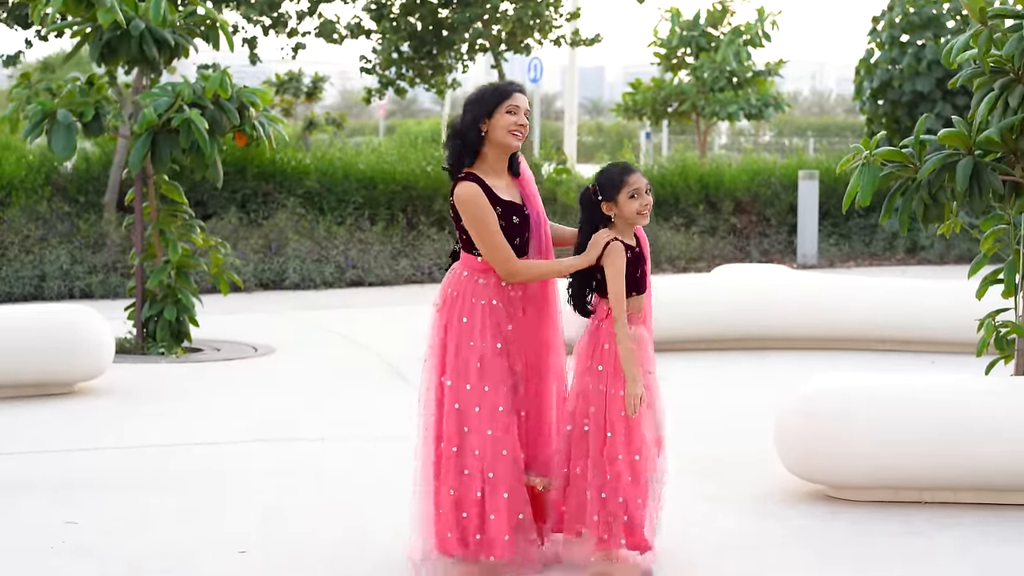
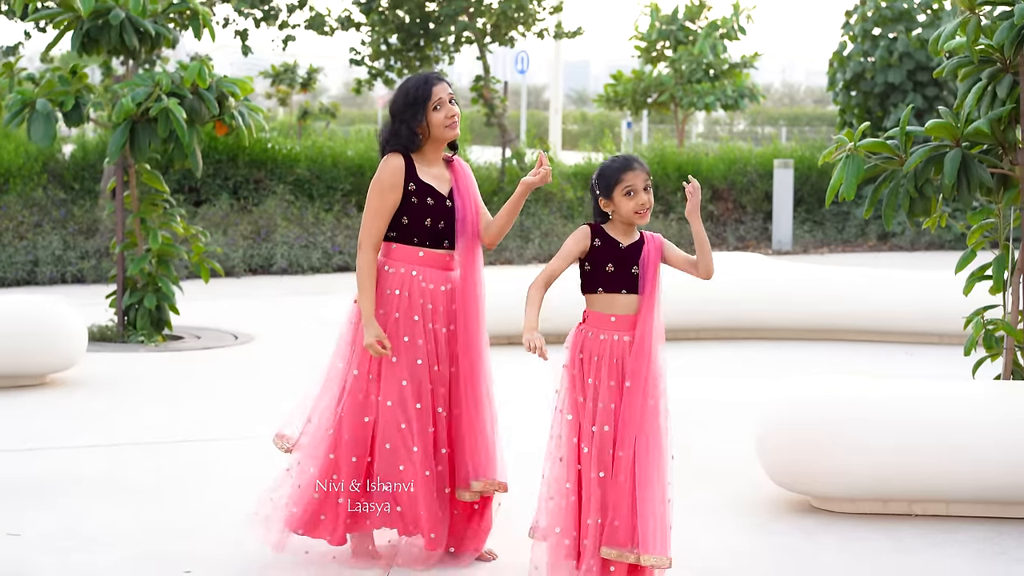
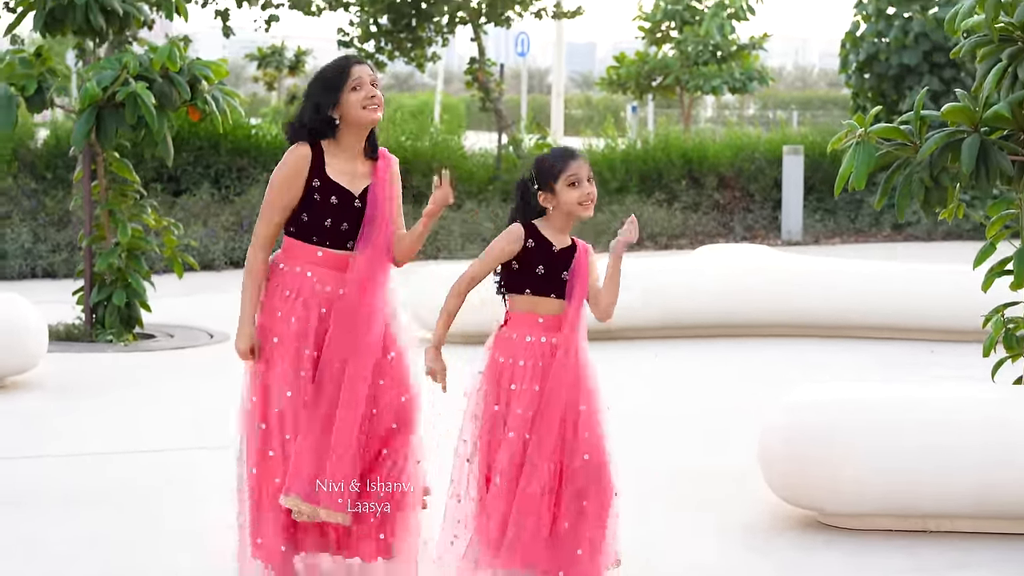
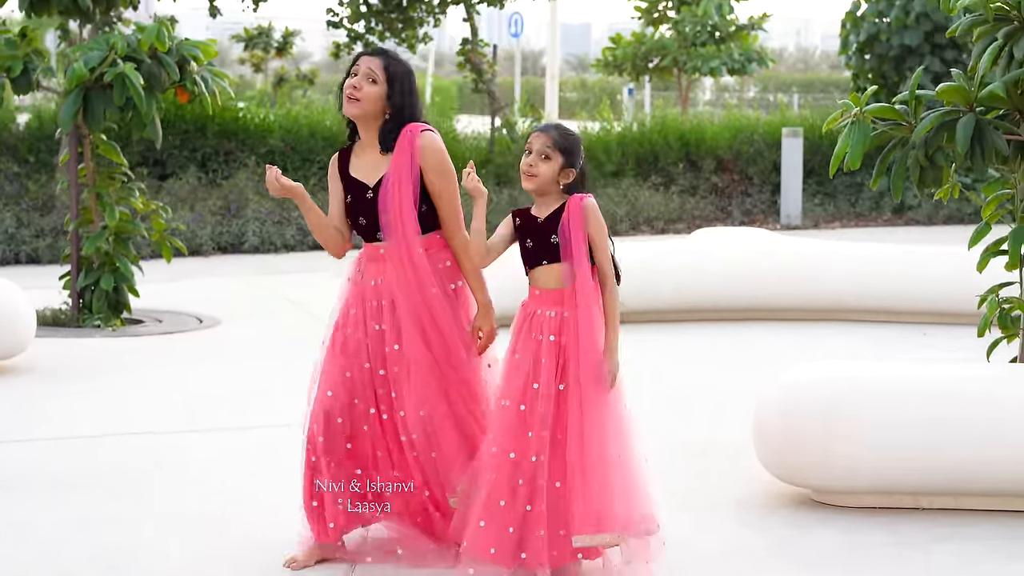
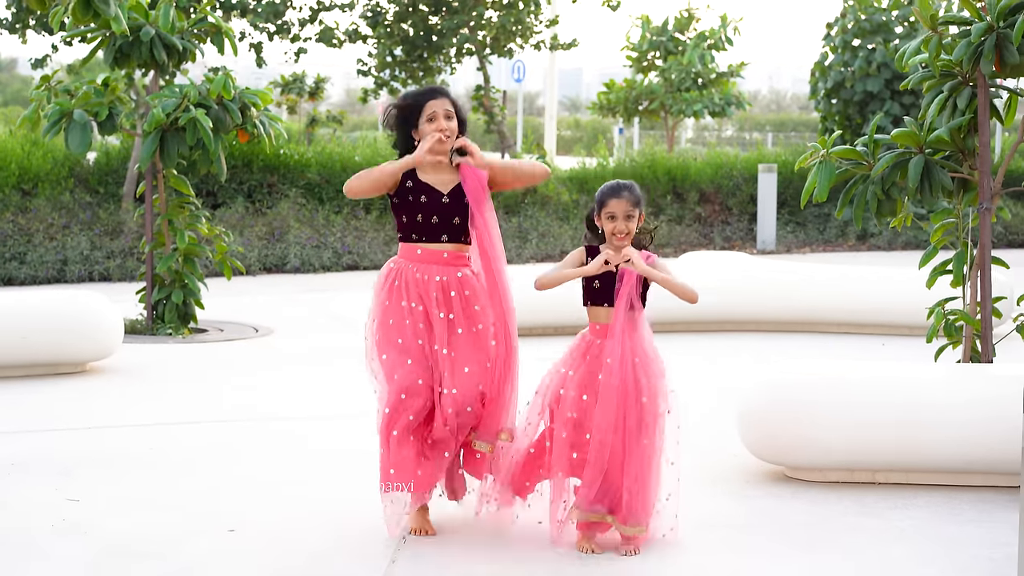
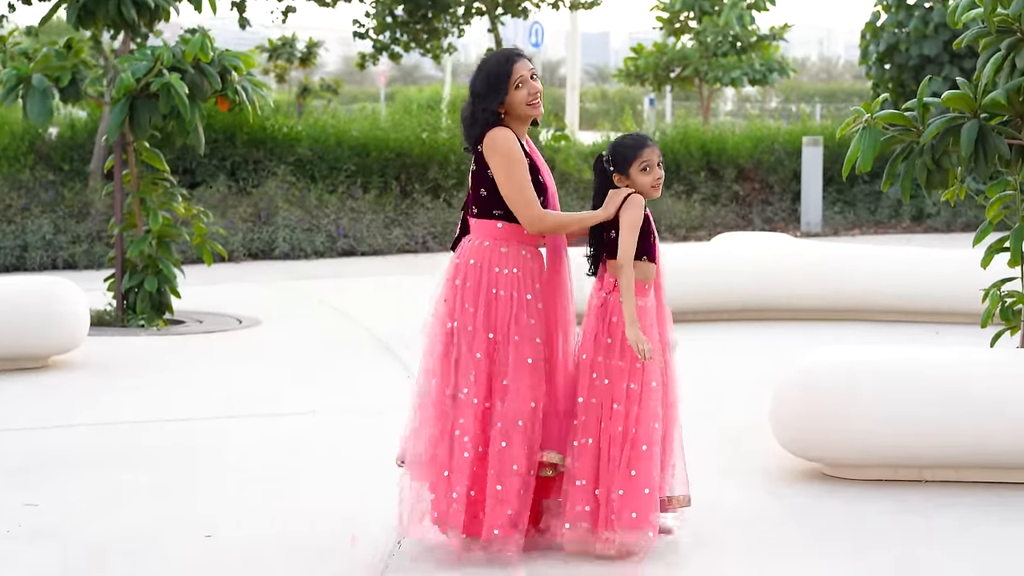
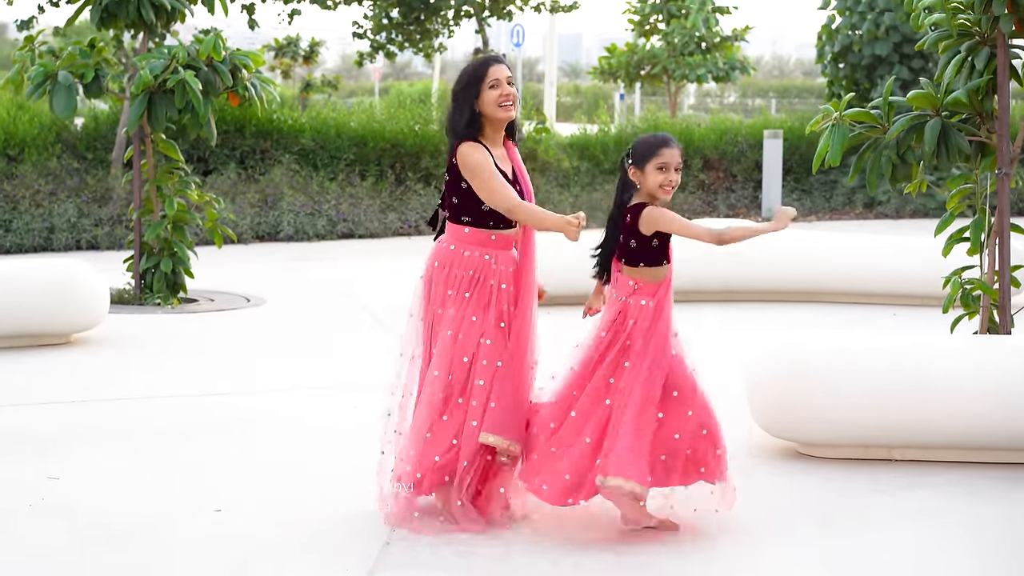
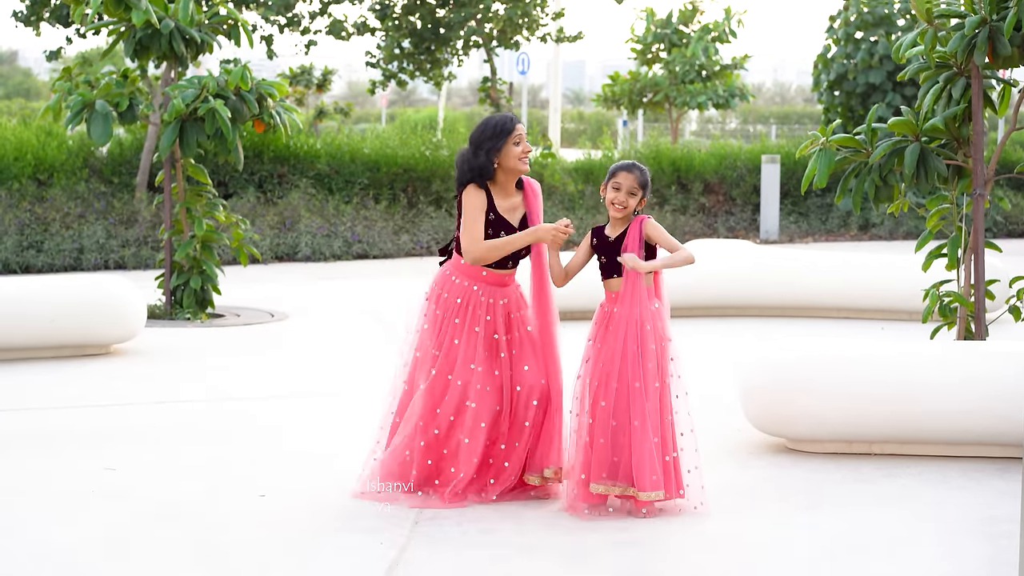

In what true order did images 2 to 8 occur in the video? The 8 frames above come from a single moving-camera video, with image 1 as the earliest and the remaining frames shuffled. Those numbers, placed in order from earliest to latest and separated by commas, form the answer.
6, 4, 3, 2, 5, 8, 7
